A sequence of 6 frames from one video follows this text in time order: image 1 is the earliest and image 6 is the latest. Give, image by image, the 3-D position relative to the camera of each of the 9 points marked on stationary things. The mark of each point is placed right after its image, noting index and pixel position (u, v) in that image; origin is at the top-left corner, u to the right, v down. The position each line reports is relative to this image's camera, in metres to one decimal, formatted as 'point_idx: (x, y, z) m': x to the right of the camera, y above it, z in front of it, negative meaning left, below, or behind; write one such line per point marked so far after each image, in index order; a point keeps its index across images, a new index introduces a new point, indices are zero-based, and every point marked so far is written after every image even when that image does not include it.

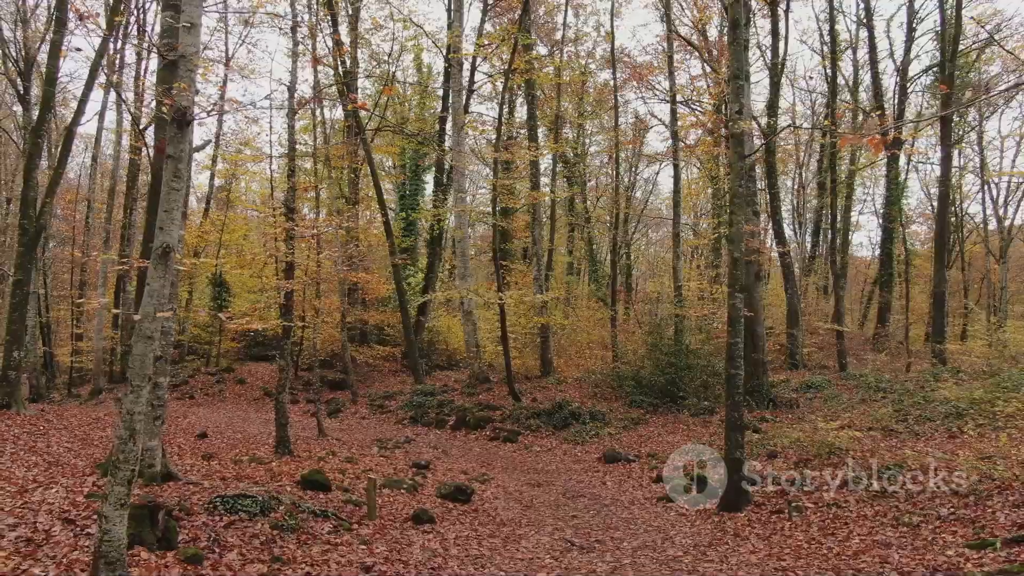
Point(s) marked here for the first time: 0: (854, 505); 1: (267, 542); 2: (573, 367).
0: (+4.1, -2.6, +6.3) m
1: (-2.3, -2.4, +5.0) m
2: (+2.1, -2.7, +17.8) m
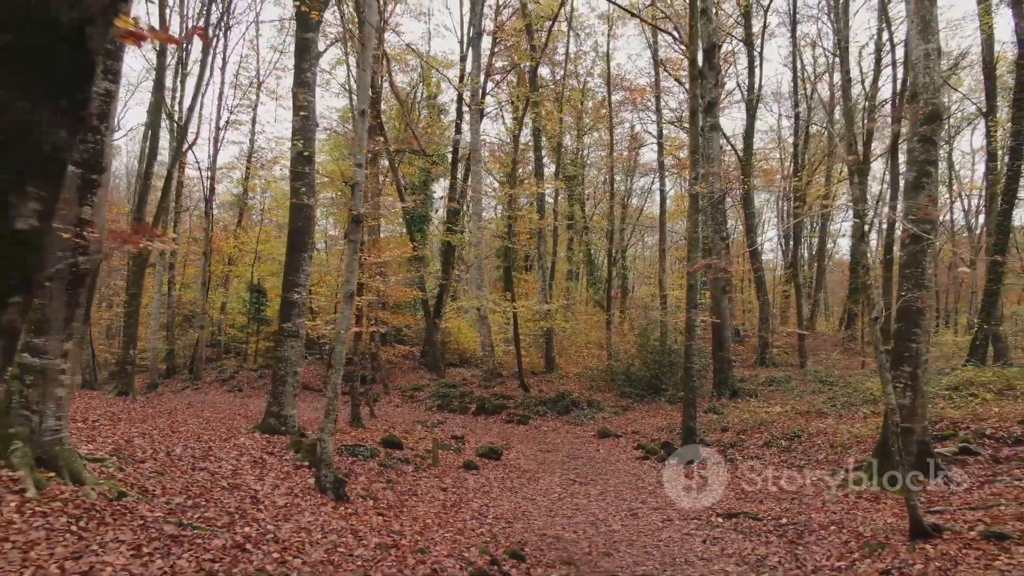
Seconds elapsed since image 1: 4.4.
0: (+4.4, -2.9, +9.2) m
1: (-1.9, -2.7, +7.8) m
2: (+2.4, -3.0, +20.6) m
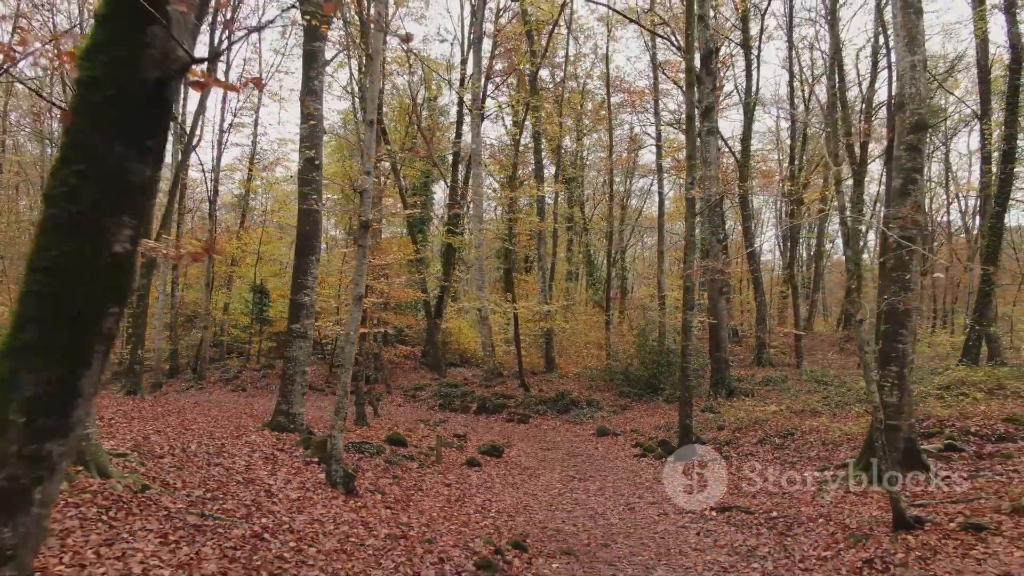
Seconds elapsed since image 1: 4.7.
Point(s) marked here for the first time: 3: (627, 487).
0: (+4.5, -3.0, +9.4) m
1: (-1.9, -2.7, +8.1) m
2: (+2.4, -3.0, +20.9) m
3: (+1.9, -3.3, +8.8) m
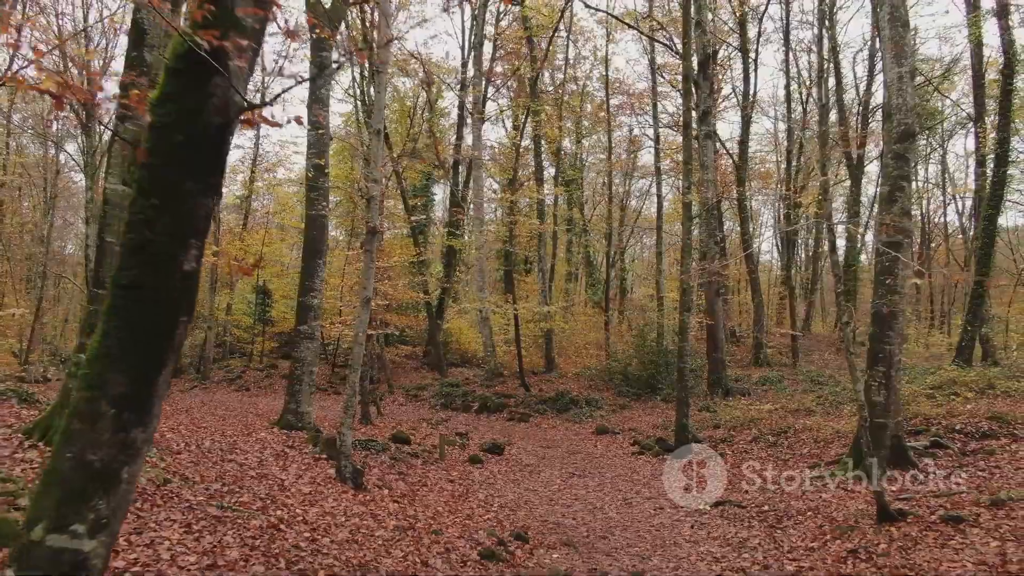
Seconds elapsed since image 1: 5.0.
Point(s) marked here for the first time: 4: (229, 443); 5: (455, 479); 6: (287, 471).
0: (+4.5, -3.0, +9.7) m
1: (-1.9, -2.8, +8.4) m
2: (+2.4, -3.1, +21.2) m
3: (+1.9, -3.3, +9.0) m
4: (-4.1, -2.2, +7.7) m
5: (-0.9, -3.1, +8.5) m
6: (-2.9, -2.3, +6.7) m
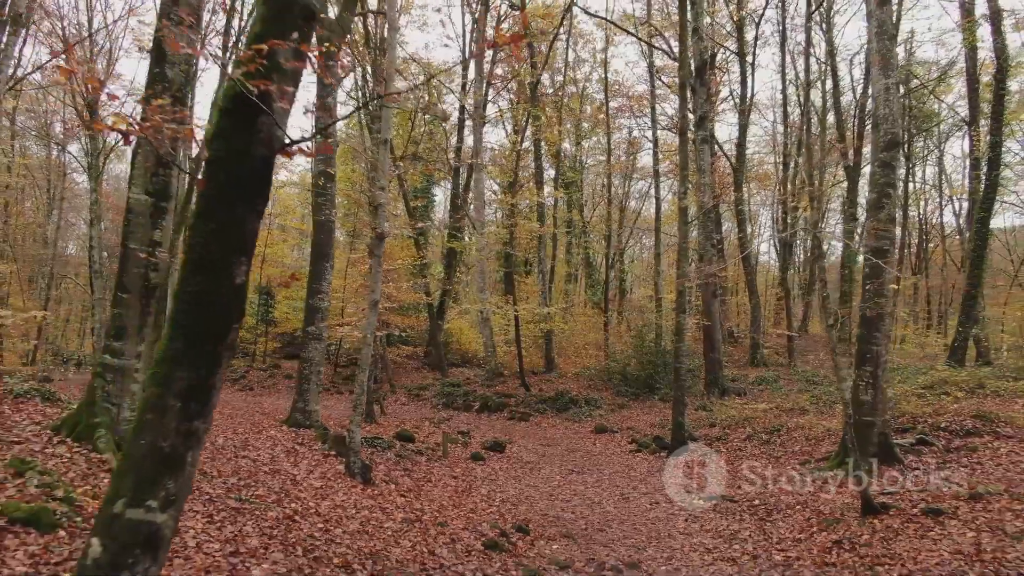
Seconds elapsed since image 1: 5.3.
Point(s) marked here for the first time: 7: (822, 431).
0: (+4.5, -3.0, +10.0) m
1: (-1.9, -2.8, +8.7) m
2: (+2.4, -3.1, +21.5) m
3: (+2.0, -3.4, +9.3) m
4: (-4.1, -2.3, +7.9) m
5: (-0.9, -3.1, +8.8) m
6: (-2.8, -2.4, +7.0) m
7: (+5.7, -2.6, +9.7) m
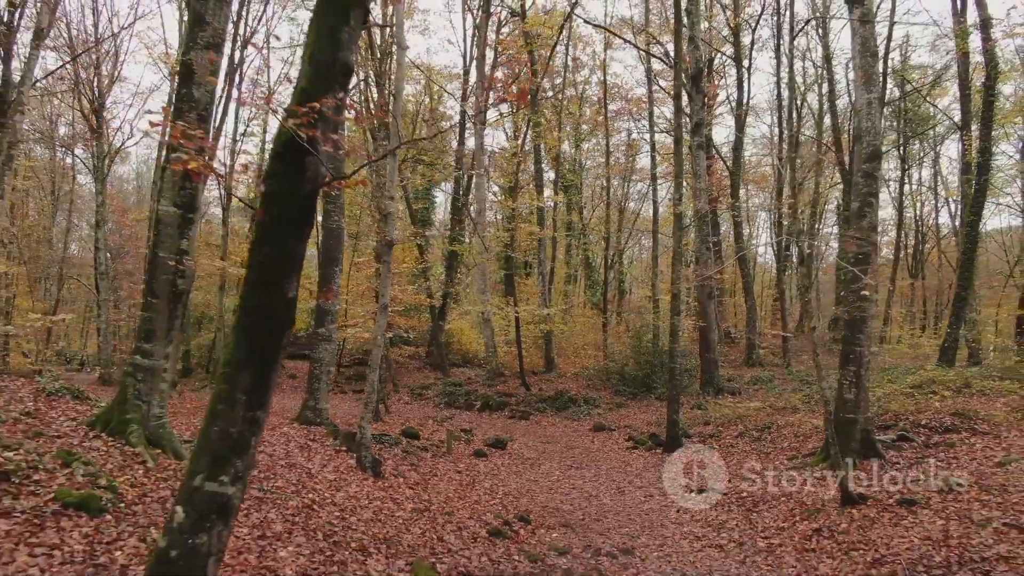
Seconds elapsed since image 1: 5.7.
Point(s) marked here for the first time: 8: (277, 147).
0: (+4.5, -3.1, +10.4) m
1: (-1.8, -2.9, +9.1) m
2: (+2.5, -3.2, +21.9) m
3: (+2.0, -3.4, +9.8) m
4: (-4.1, -2.3, +8.4) m
5: (-0.9, -3.2, +9.3) m
6: (-2.8, -2.4, +7.5) m
7: (+5.7, -2.7, +10.1) m
8: (-1.3, +0.8, +2.8) m
